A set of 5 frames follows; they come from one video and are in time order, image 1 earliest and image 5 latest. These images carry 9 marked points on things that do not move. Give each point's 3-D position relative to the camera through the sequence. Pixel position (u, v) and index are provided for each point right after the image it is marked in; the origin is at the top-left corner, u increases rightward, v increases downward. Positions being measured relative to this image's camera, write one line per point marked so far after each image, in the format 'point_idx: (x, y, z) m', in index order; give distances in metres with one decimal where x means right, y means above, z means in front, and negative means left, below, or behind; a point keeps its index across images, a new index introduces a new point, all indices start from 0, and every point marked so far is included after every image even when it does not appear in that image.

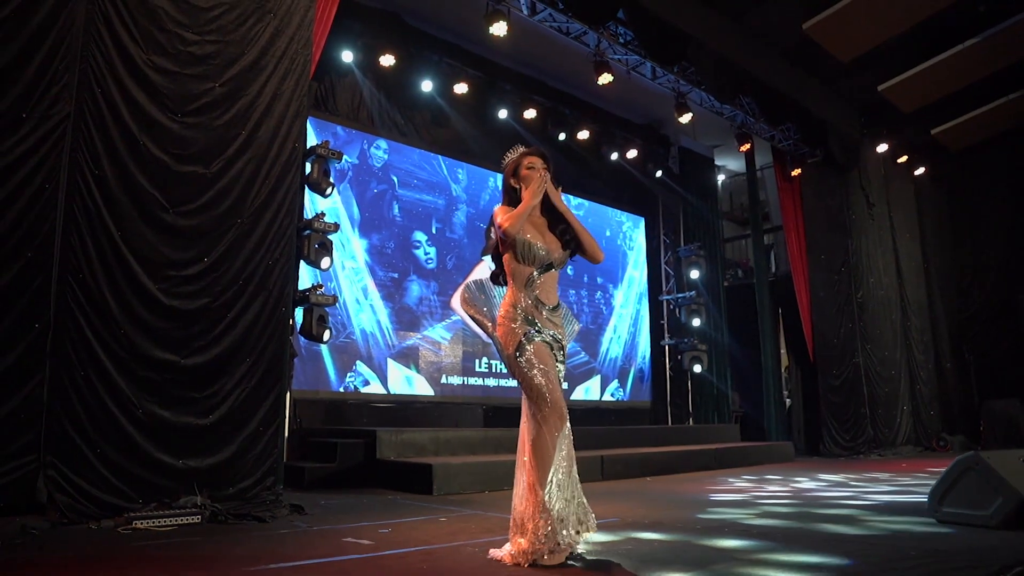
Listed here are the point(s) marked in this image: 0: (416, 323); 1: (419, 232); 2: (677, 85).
0: (-0.9, -0.3, +6.5) m
1: (-0.9, +0.5, +6.7) m
2: (+1.6, +2.0, +6.8) m
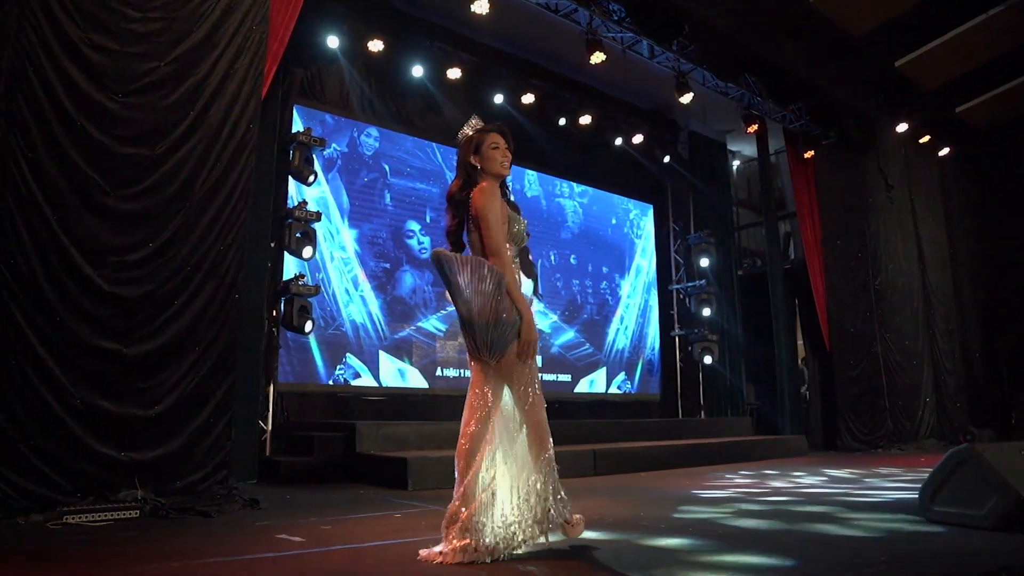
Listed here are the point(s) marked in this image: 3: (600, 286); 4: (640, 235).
0: (-0.9, -0.2, +6.4) m
1: (-0.9, +0.6, +6.6) m
2: (+1.5, +2.1, +6.5) m
3: (+1.0, 0.0, +7.9) m
4: (+1.5, +0.6, +8.5) m
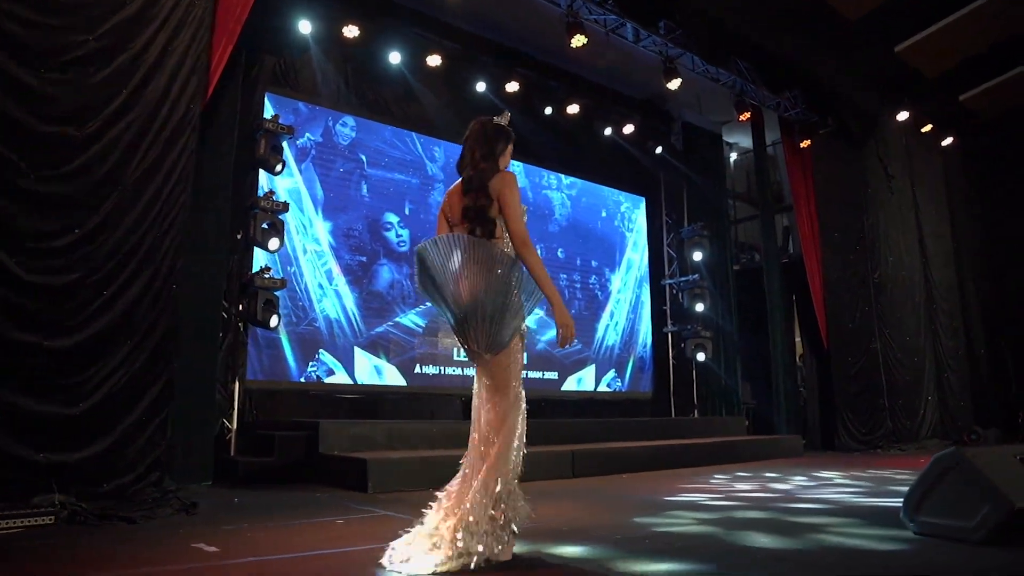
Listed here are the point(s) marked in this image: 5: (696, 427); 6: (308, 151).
0: (-1.1, -0.2, +6.2) m
1: (-1.1, +0.7, +6.3) m
2: (+1.4, +2.1, +6.3) m
3: (+0.8, +0.1, +7.7) m
4: (+1.4, +0.7, +8.3) m
5: (+1.9, -1.4, +7.3) m
6: (-1.7, +1.1, +5.9) m
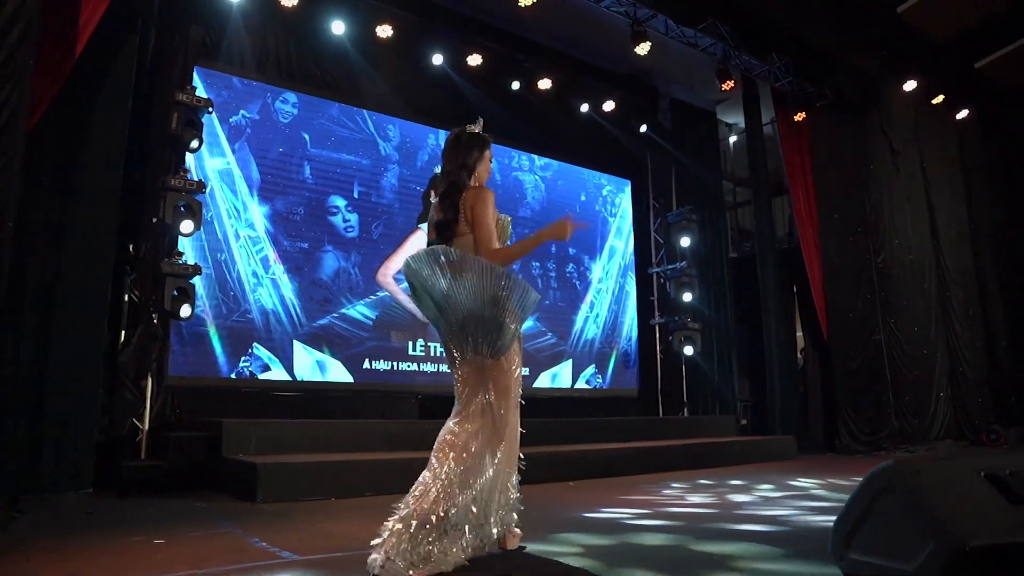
0: (-1.5, -0.1, +5.7) m
1: (-1.5, +0.8, +5.9) m
2: (+1.0, +2.2, +5.7) m
3: (+0.5, +0.2, +7.1) m
4: (+1.1, +0.8, +7.7) m
5: (+1.6, -1.3, +6.7) m
6: (-2.1, +1.2, +5.5) m
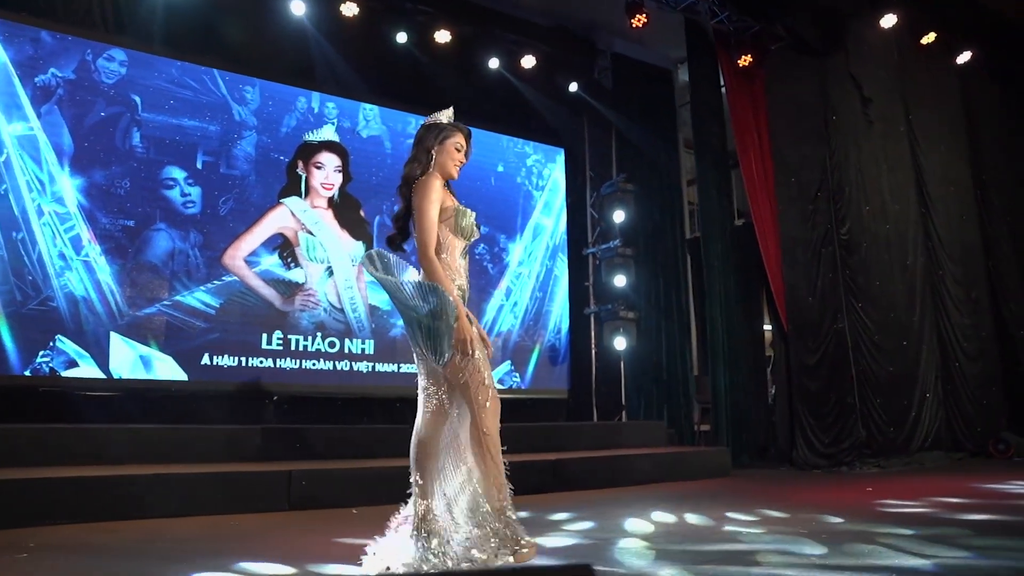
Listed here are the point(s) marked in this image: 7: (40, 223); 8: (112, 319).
0: (-2.4, 0.0, +4.9) m
1: (-2.4, +0.9, +5.1) m
2: (-0.1, +2.4, +4.7) m
3: (-0.3, +0.3, +6.2) m
4: (+0.3, +1.0, +6.7) m
5: (+0.7, -1.2, +5.7) m
6: (-3.1, +1.3, +4.8) m
7: (-3.1, +0.4, +4.6) m
8: (-2.7, -0.2, +4.8) m
